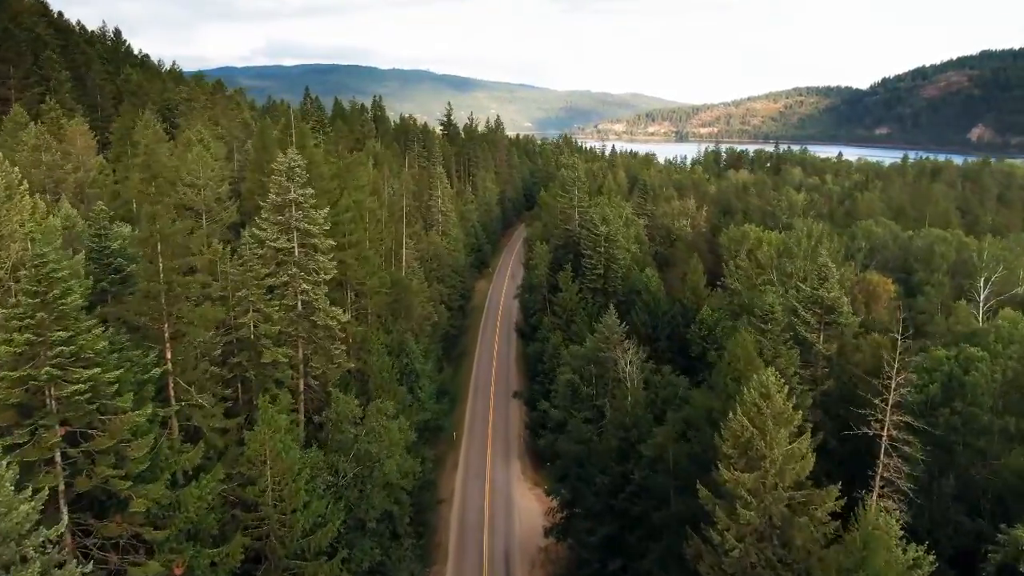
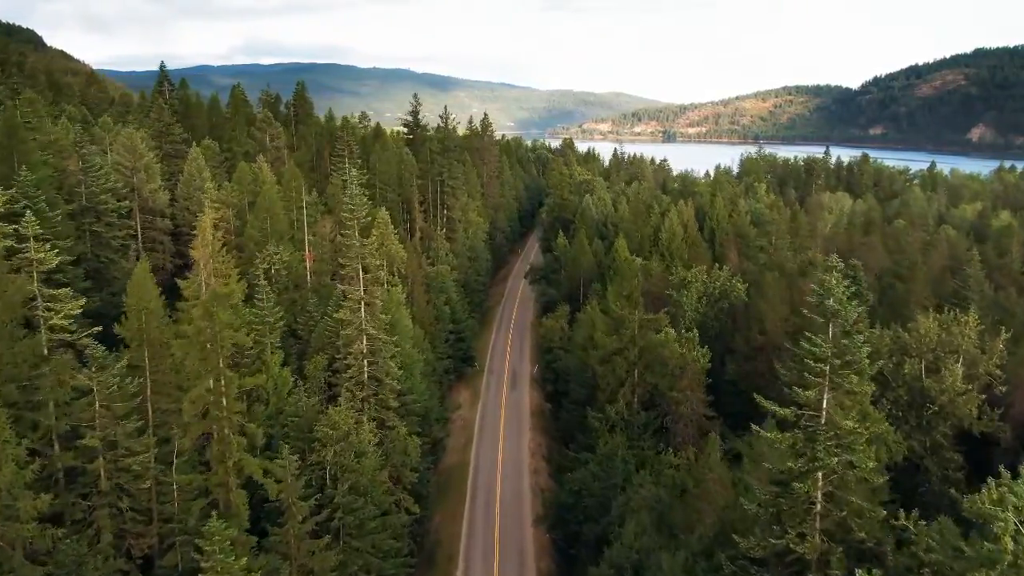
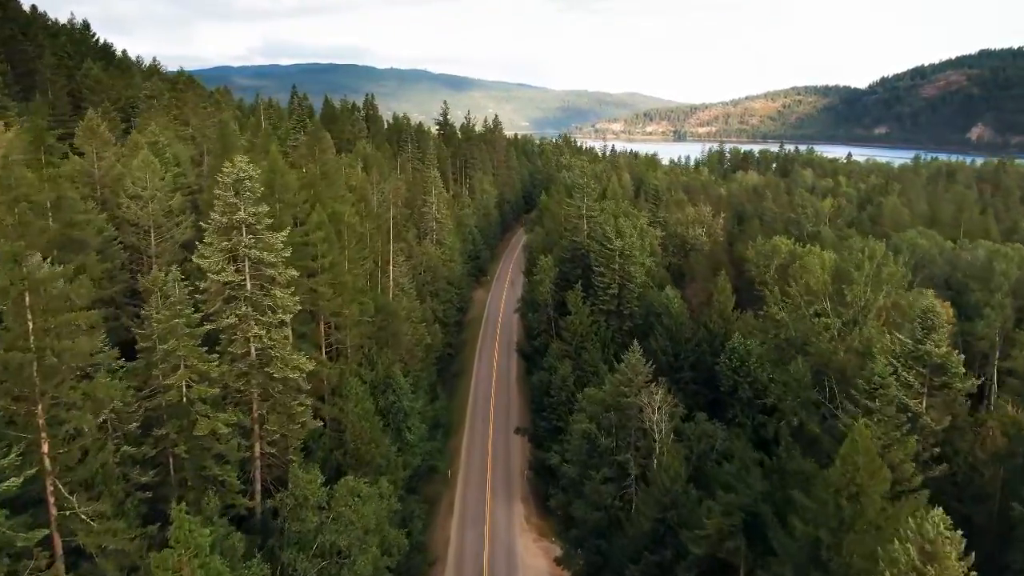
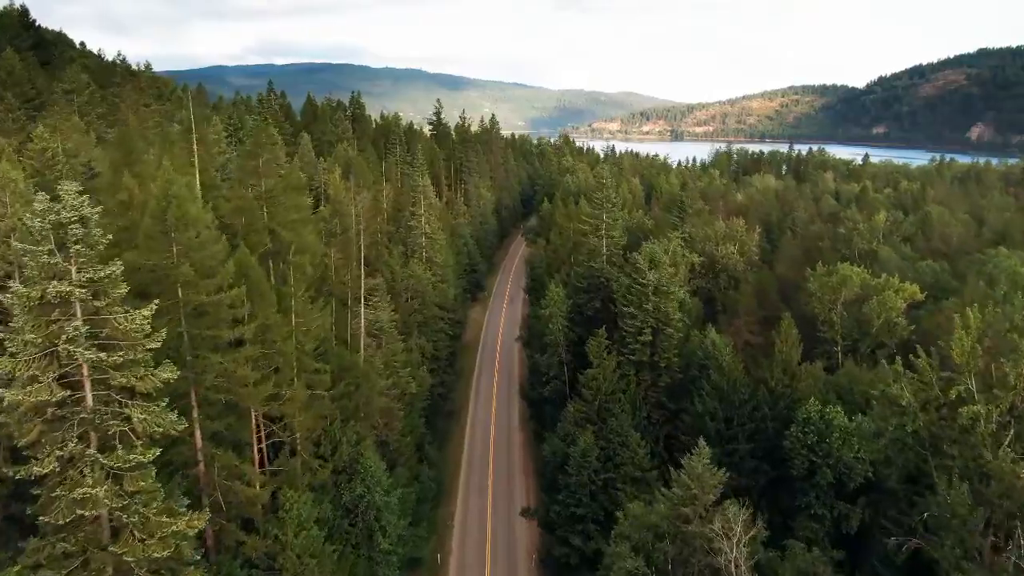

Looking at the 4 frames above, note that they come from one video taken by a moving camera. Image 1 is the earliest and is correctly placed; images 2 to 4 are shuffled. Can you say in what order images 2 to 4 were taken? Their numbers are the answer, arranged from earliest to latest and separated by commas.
3, 4, 2
